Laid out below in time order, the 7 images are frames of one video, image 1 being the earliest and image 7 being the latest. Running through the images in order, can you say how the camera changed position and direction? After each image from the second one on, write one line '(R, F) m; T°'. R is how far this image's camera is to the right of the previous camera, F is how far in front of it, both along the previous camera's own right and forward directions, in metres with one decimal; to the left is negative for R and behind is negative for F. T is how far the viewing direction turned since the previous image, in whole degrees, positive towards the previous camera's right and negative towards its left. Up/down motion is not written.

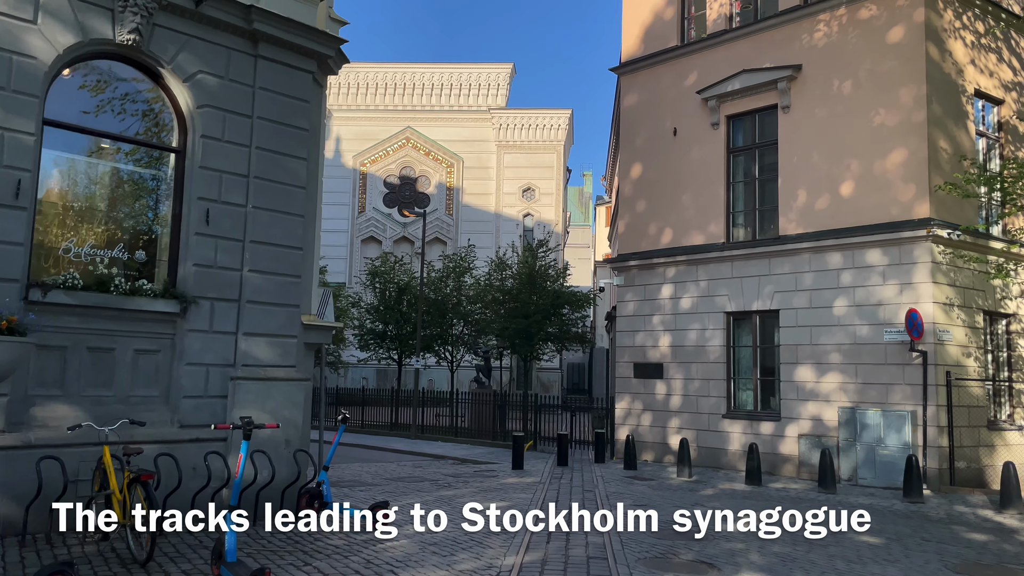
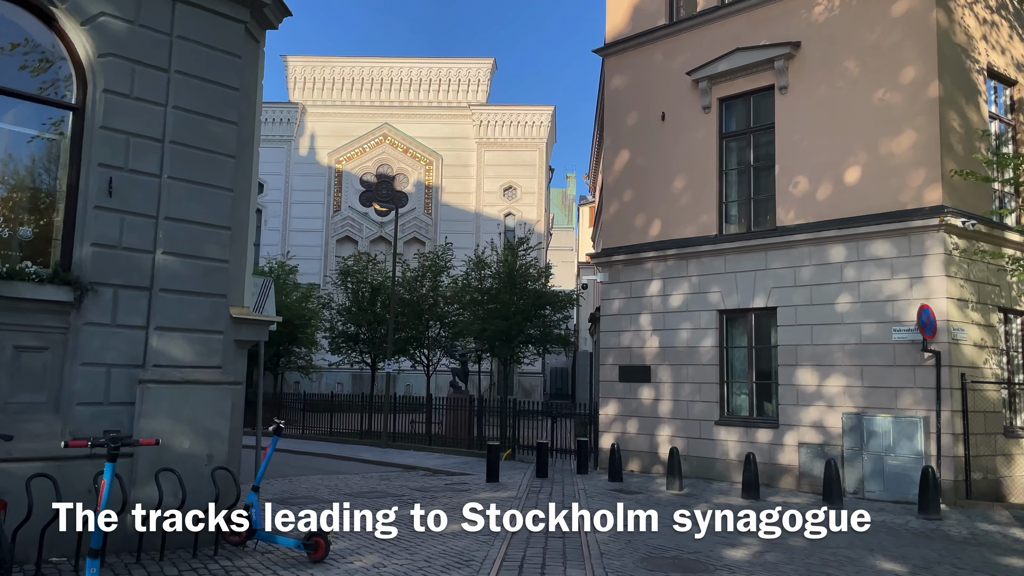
(+0.2, +1.4) m; +1°
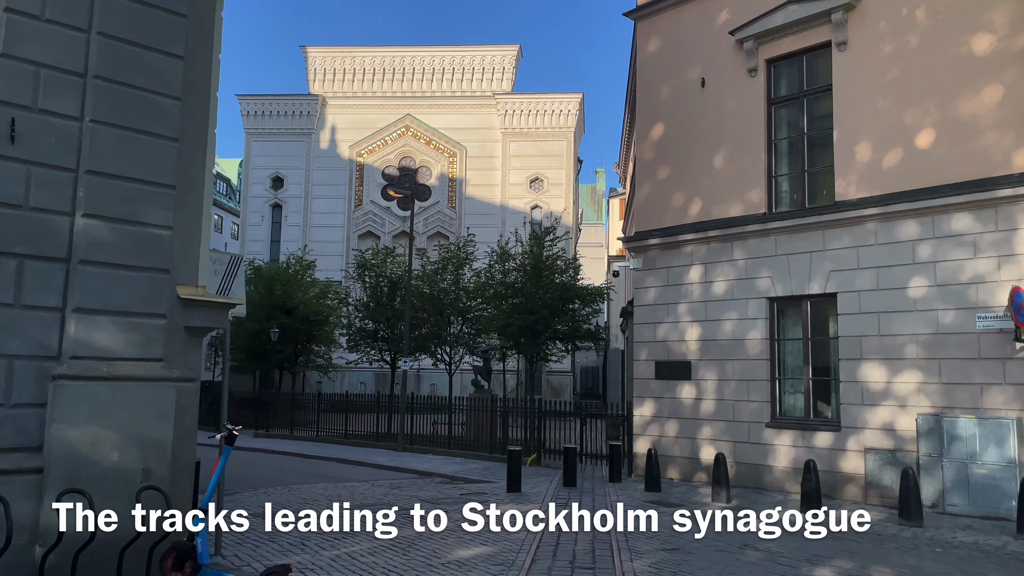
(+0.1, +1.6) m; -2°
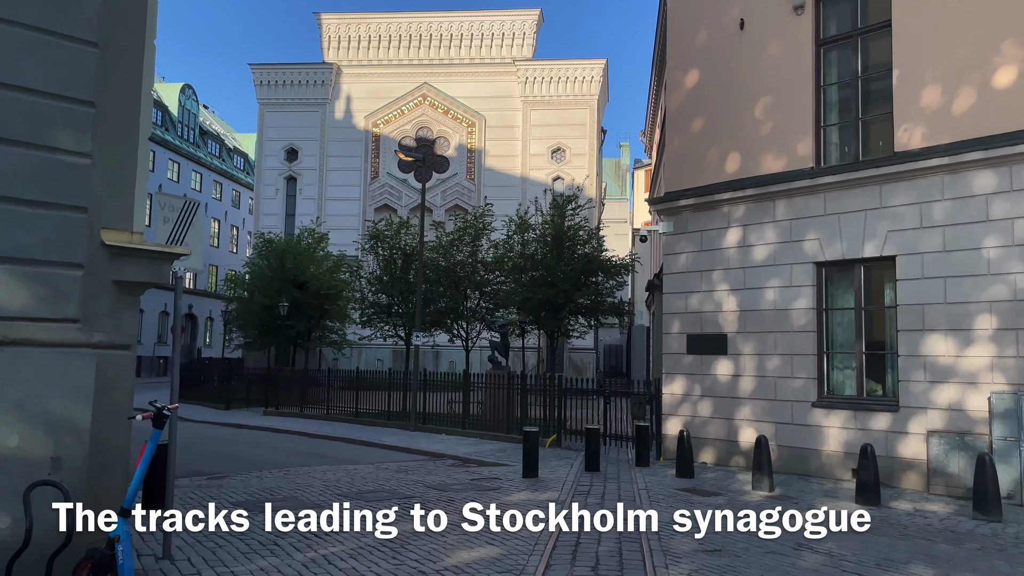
(+0.1, +1.3) m; -2°
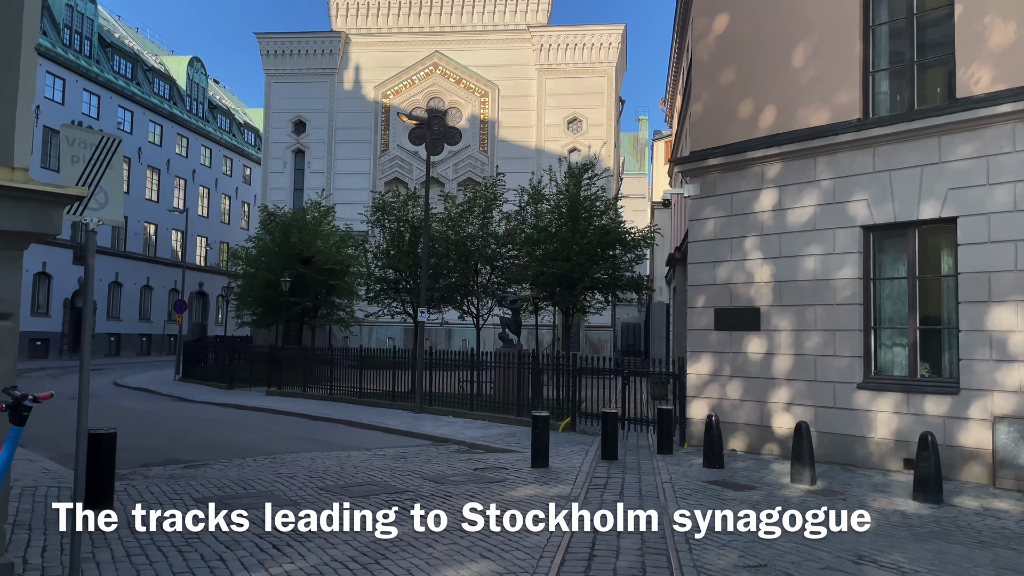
(+0.1, +1.3) m; -1°
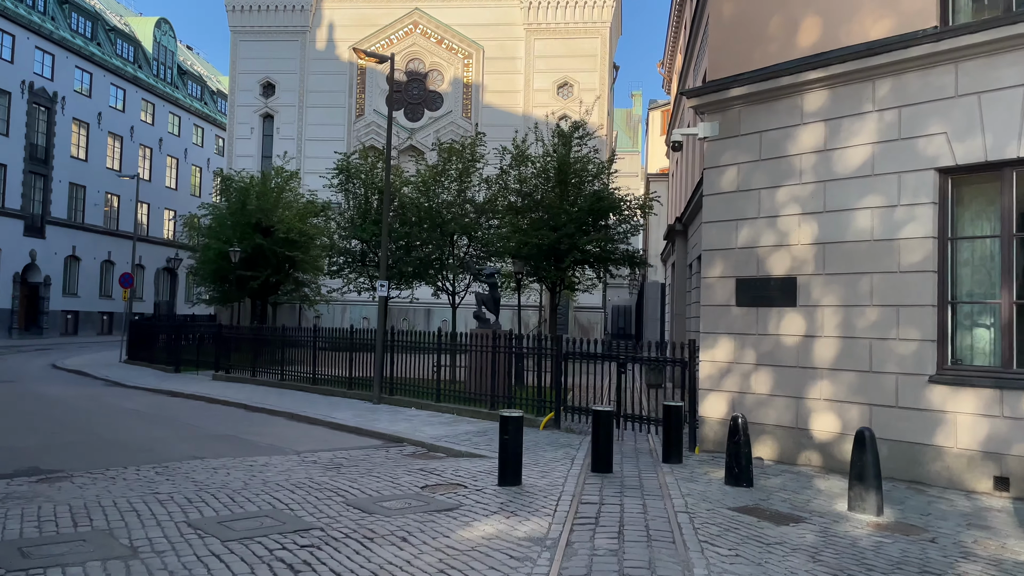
(+0.3, +2.6) m; +1°
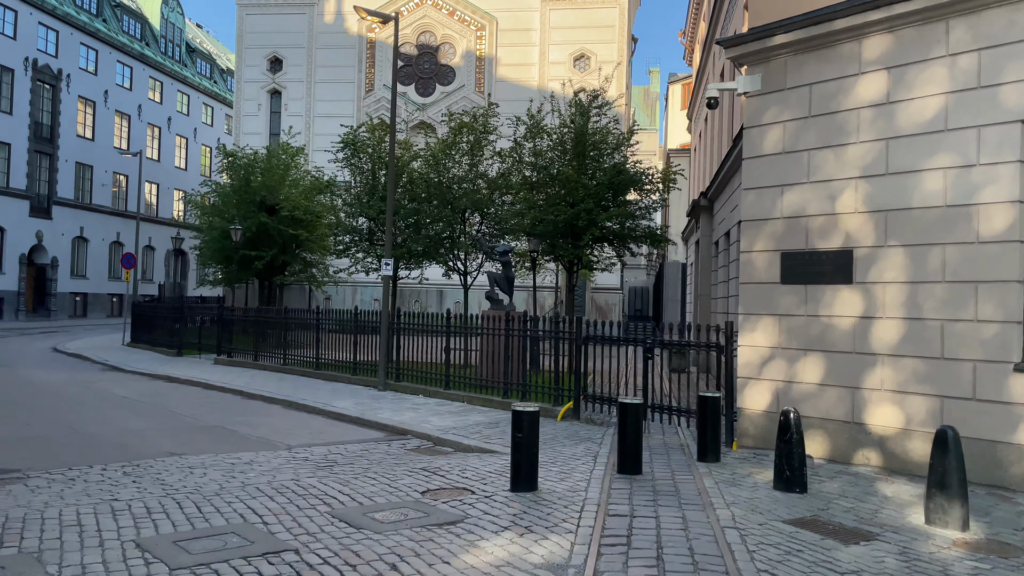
(0.0, +1.1) m; -1°
